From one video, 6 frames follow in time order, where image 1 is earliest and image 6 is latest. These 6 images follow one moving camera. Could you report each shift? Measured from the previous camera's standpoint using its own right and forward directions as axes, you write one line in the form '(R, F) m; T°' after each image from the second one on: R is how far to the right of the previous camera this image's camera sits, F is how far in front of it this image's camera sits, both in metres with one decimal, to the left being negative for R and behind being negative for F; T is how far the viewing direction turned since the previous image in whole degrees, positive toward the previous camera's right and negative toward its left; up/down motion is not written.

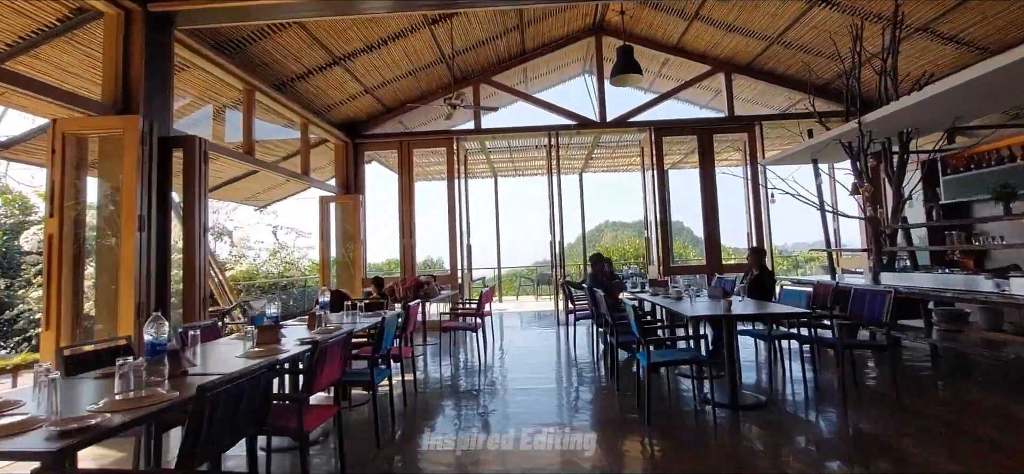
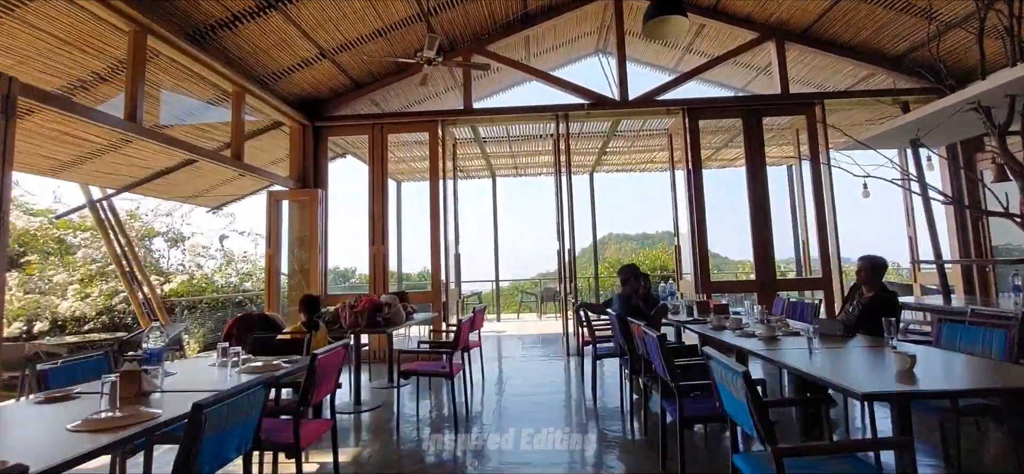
(+0.1, +1.5) m; 0°
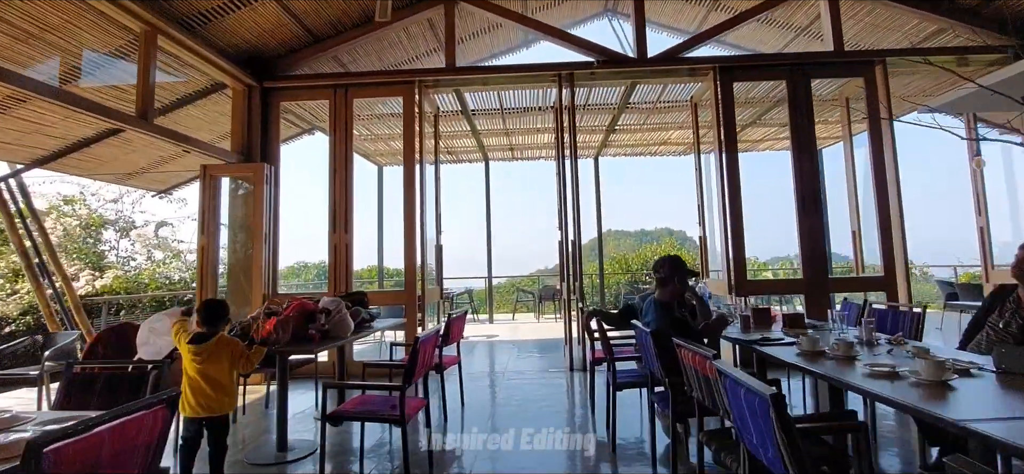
(+0.1, +1.1) m; 0°
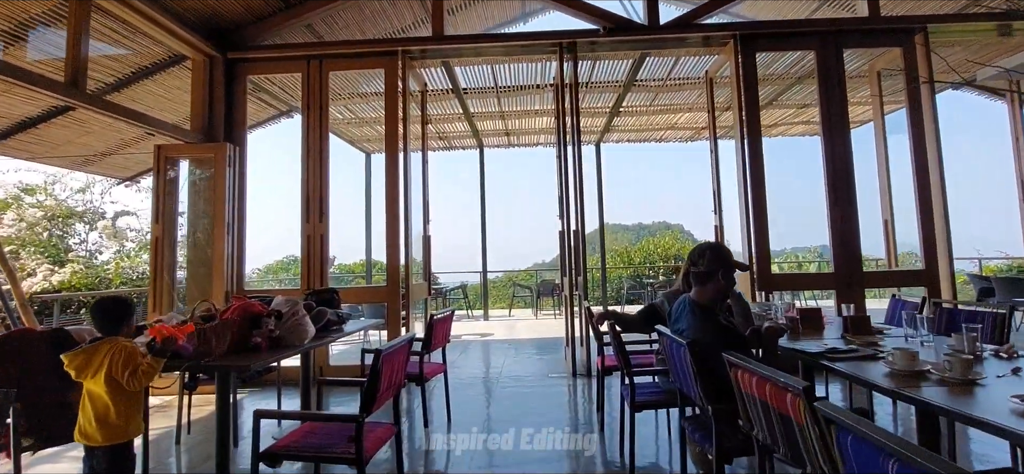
(0.0, +0.5) m; 0°
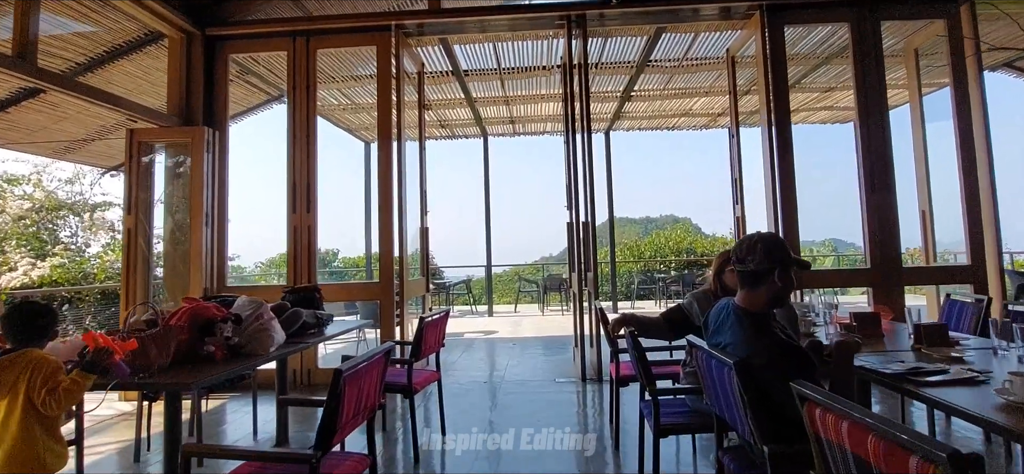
(0.0, +0.3) m; -1°
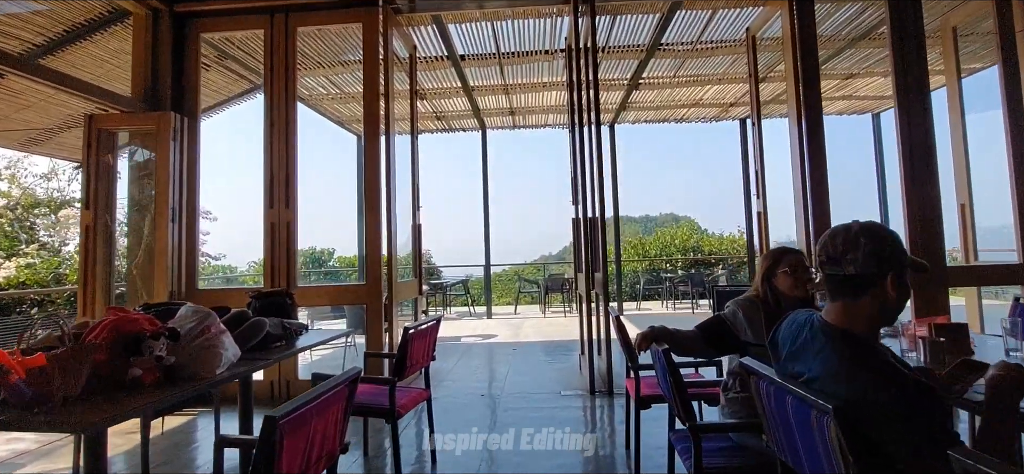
(0.0, +0.4) m; 0°
